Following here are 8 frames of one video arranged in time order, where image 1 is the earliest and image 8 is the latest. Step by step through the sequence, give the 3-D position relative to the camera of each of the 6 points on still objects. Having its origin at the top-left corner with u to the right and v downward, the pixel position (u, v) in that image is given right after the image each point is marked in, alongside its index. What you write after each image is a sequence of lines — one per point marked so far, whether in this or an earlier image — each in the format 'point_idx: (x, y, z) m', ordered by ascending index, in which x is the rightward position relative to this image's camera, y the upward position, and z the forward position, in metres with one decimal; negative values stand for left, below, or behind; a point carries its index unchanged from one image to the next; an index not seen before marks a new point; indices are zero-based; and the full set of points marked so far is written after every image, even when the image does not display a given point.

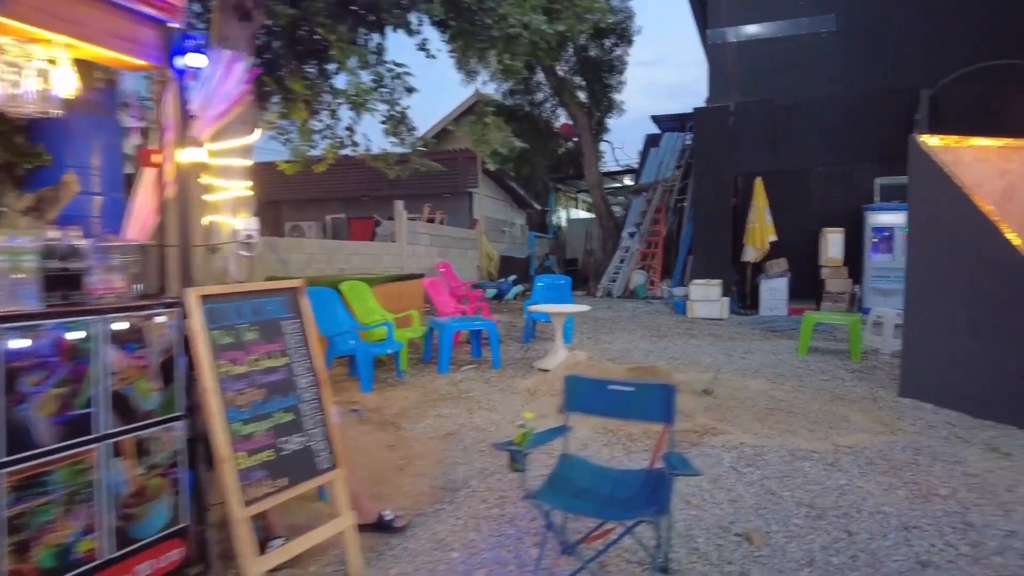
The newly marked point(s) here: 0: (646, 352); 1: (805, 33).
0: (+1.5, -0.7, +7.6) m
1: (+4.7, +4.1, +11.0) m
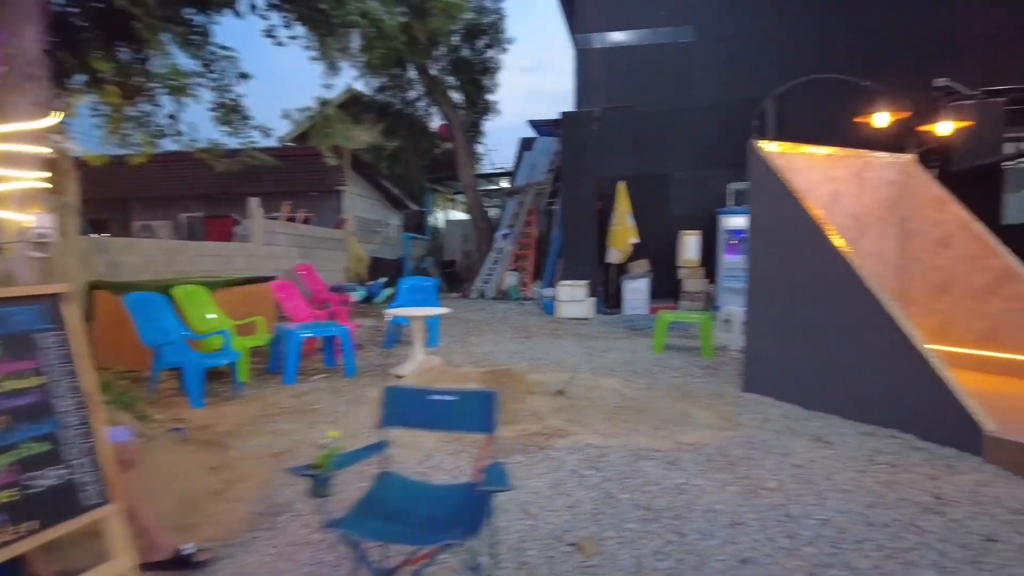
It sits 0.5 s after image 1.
0: (0.0, -0.8, +7.5) m
1: (+2.6, +4.1, +11.4) m
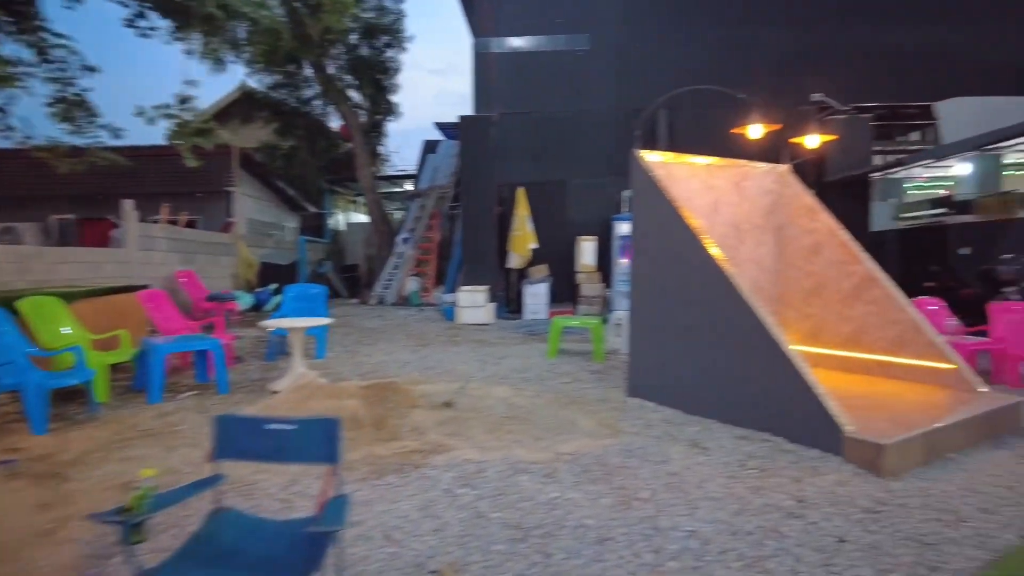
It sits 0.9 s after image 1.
0: (-1.2, -0.8, +7.3) m
1: (+0.8, +4.1, +11.4) m
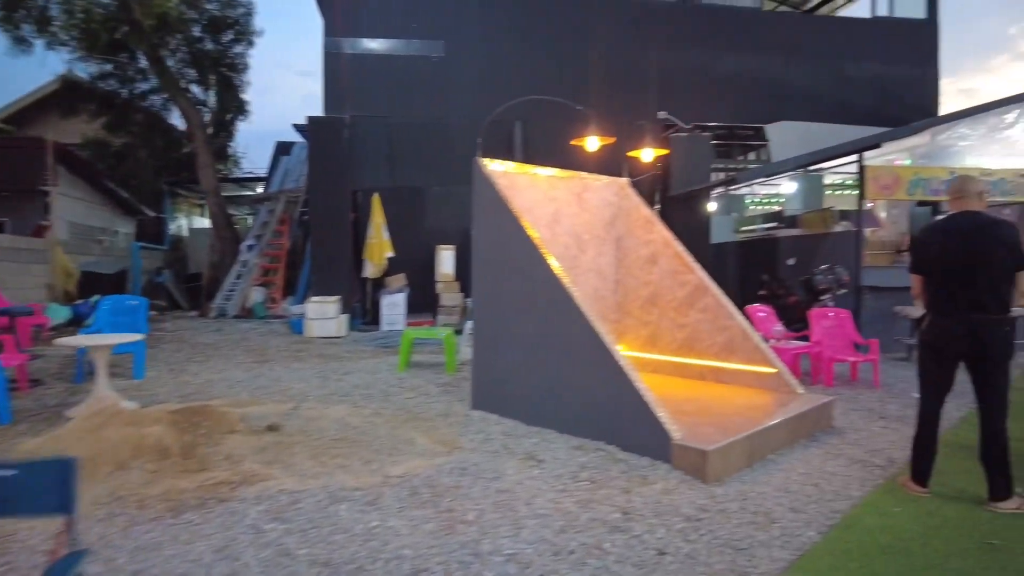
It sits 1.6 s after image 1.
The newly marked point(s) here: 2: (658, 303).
0: (-2.8, -0.9, +6.7) m
1: (-1.6, +3.9, +11.2) m
2: (+1.4, -0.2, +6.6) m
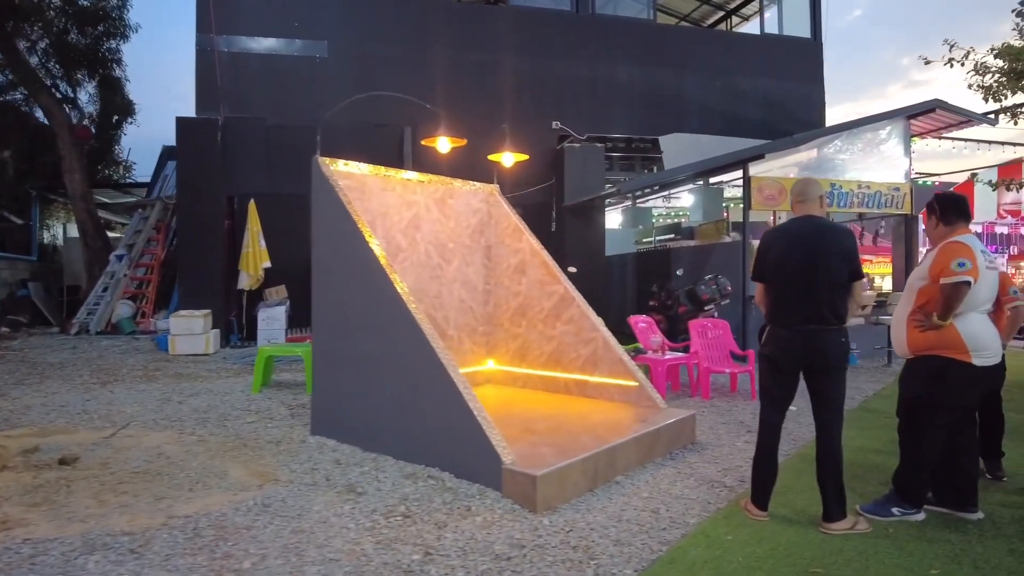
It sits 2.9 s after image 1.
0: (-4.1, -1.1, +5.9) m
1: (-3.4, +3.7, +10.6) m
2: (+0.1, -0.3, +6.2) m
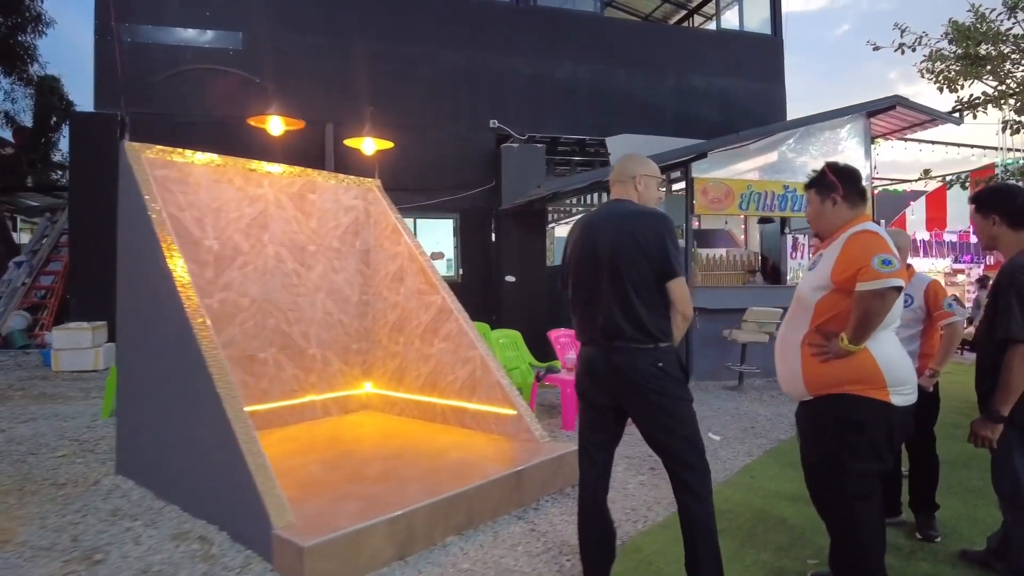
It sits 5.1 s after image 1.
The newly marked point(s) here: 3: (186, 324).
0: (-5.1, -1.1, +4.9) m
1: (-4.4, +3.5, +9.7) m
2: (-0.9, -0.3, +5.3) m
3: (-1.7, -0.2, +3.6) m
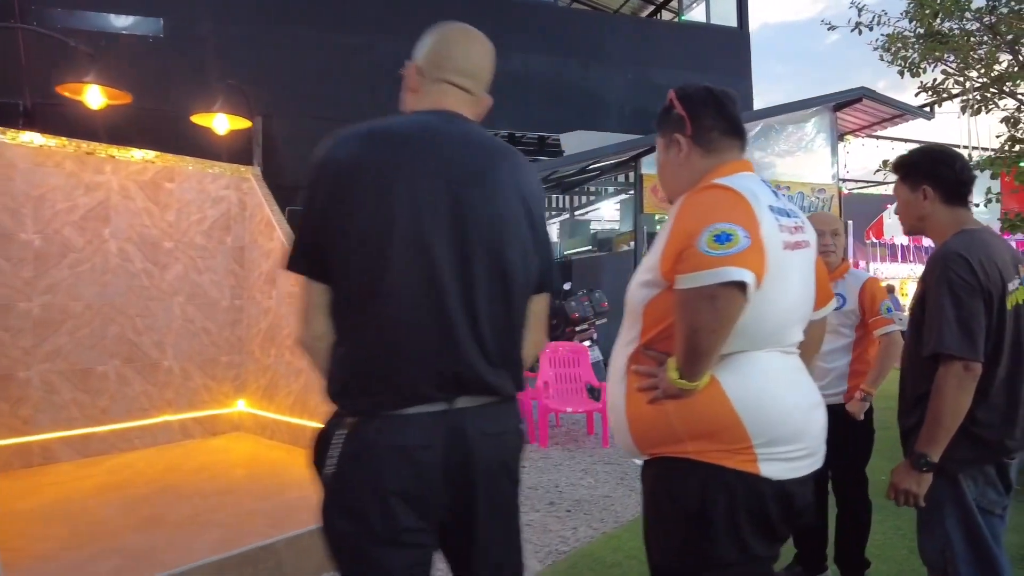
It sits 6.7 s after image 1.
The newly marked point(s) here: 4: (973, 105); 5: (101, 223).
0: (-5.8, -1.1, +4.2) m
1: (-5.2, +3.5, +9.0) m
2: (-1.6, -0.4, +4.6) m
3: (-2.5, -0.2, +2.8) m
4: (+3.3, +1.3, +4.7) m
5: (-2.6, +0.4, +4.2) m
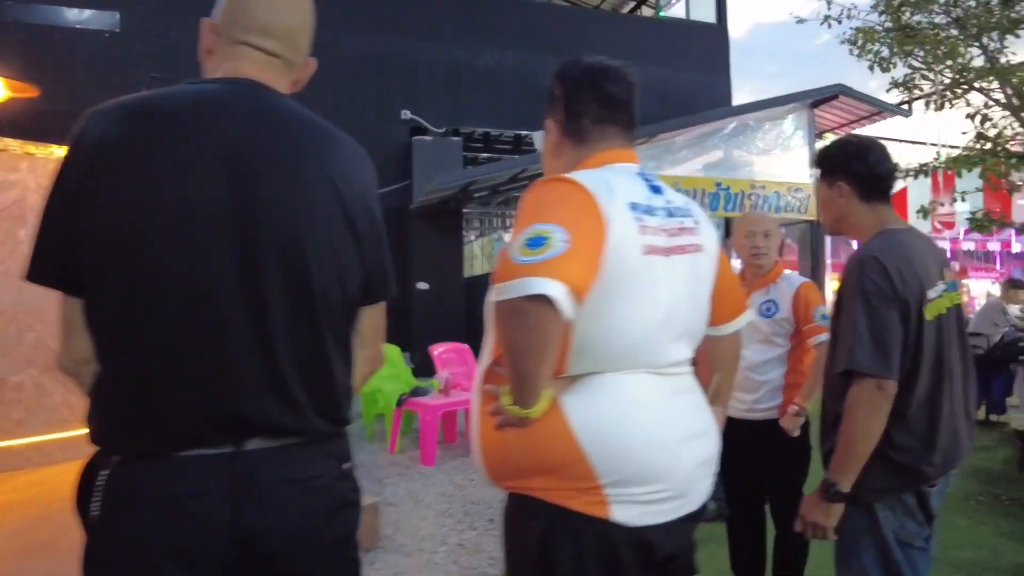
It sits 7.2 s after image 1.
0: (-6.2, -1.2, +3.9) m
1: (-5.6, +3.4, +8.7) m
2: (-2.0, -0.4, +4.4) m
3: (-2.8, -0.2, +2.6) m
4: (+2.9, +1.3, +4.5) m
5: (-3.0, +0.4, +4.0) m
